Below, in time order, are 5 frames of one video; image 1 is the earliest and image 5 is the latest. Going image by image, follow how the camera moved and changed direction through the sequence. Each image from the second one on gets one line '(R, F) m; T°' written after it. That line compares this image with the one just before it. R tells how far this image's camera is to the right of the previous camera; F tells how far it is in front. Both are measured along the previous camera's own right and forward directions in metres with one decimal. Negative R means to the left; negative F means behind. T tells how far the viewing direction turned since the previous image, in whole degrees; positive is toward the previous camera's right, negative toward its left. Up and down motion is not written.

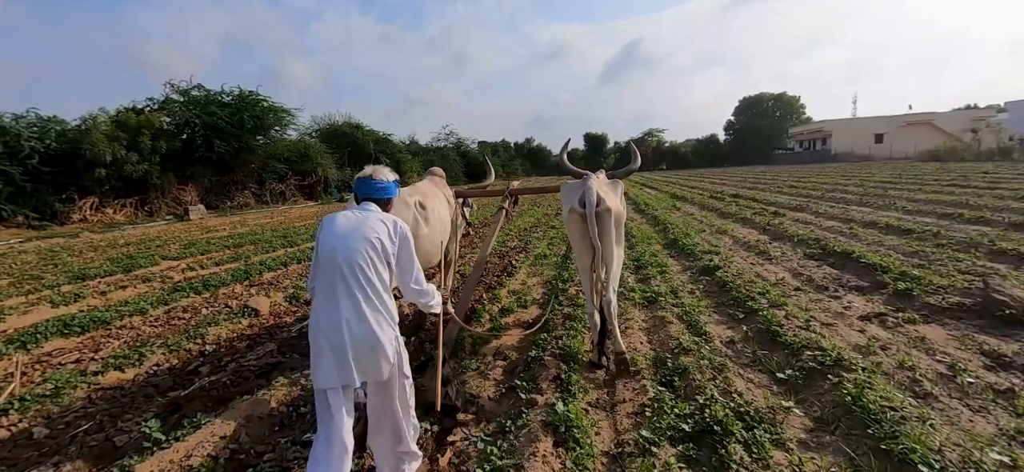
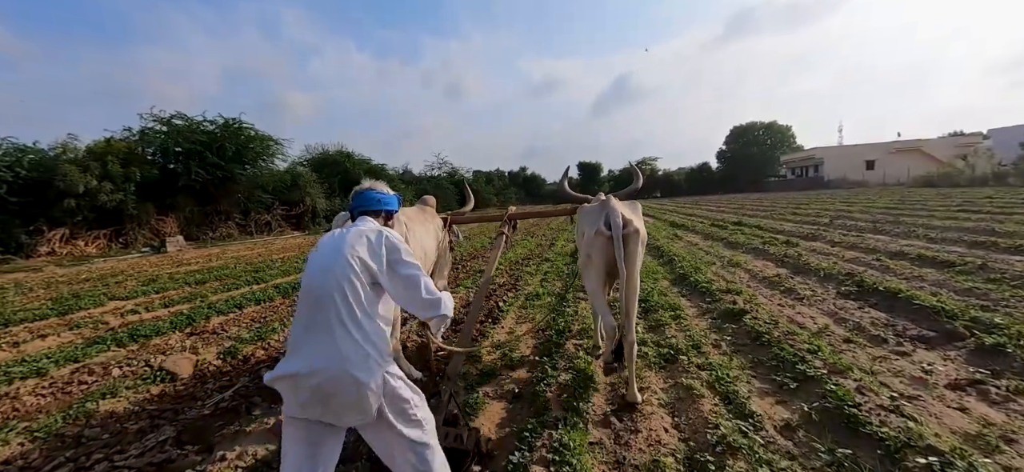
(+0.1, +1.0) m; +1°
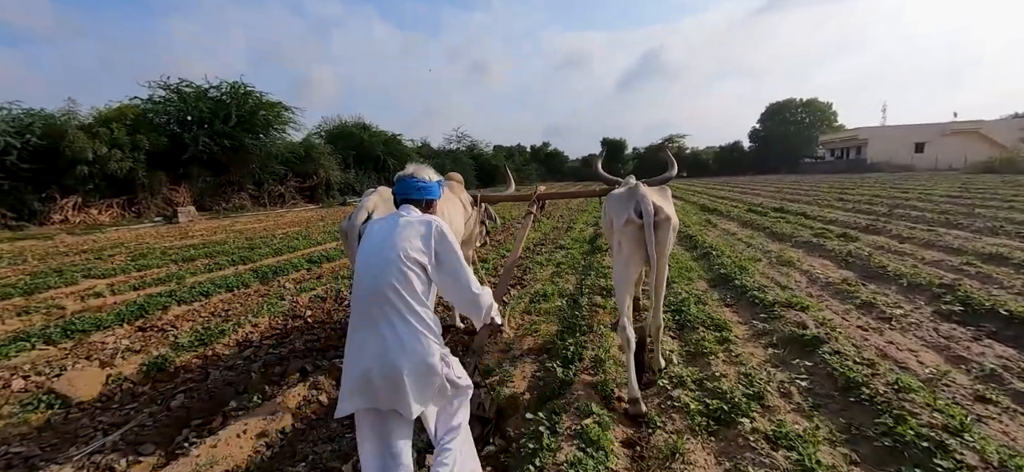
(+0.2, +1.2) m; -3°
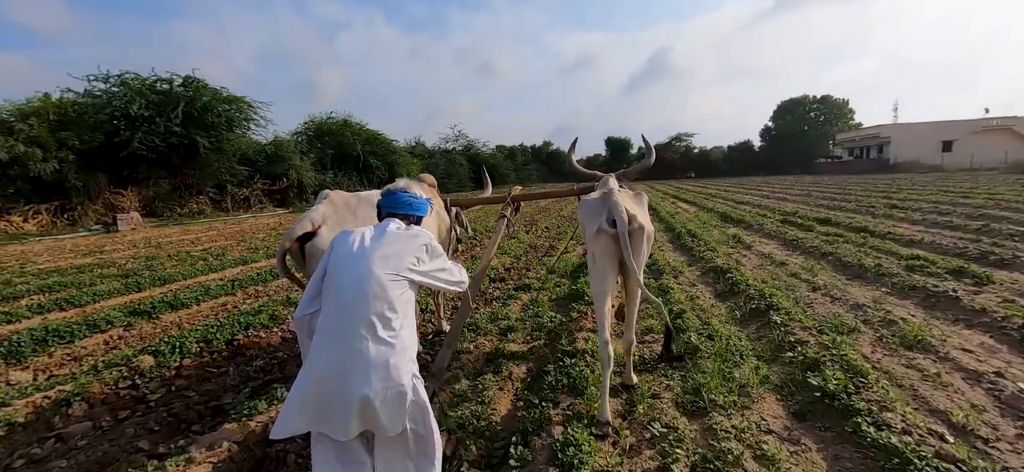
(+0.9, +3.1) m; -1°
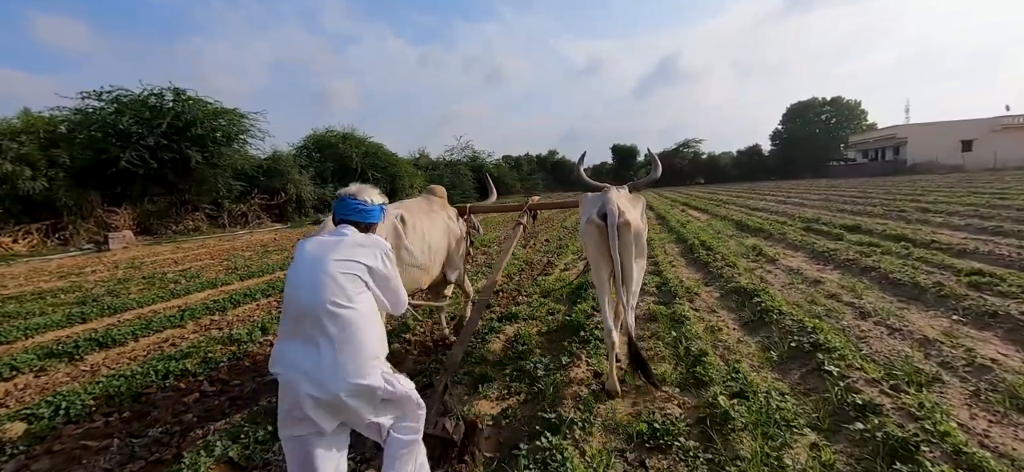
(+0.3, +0.9) m; -1°
